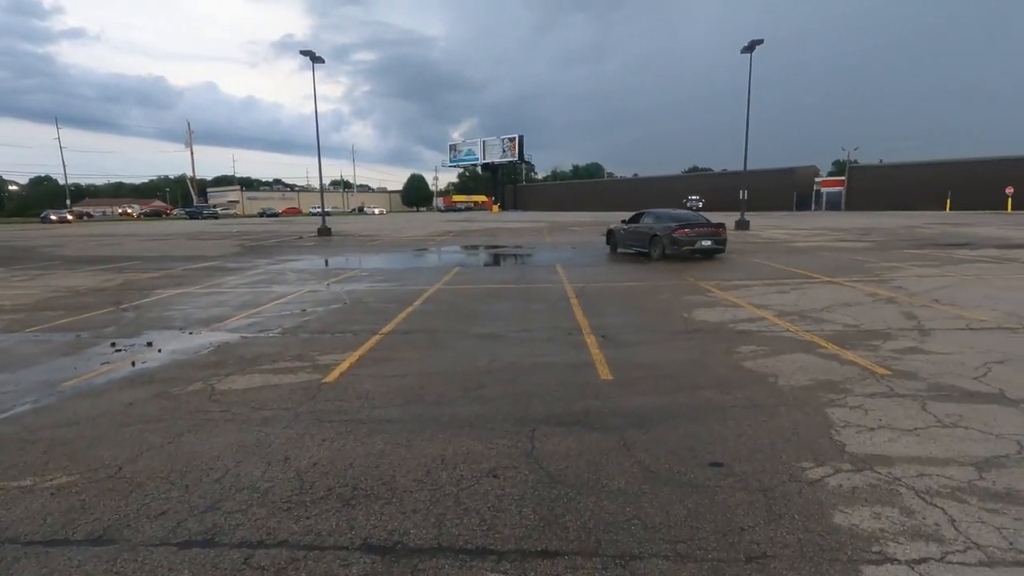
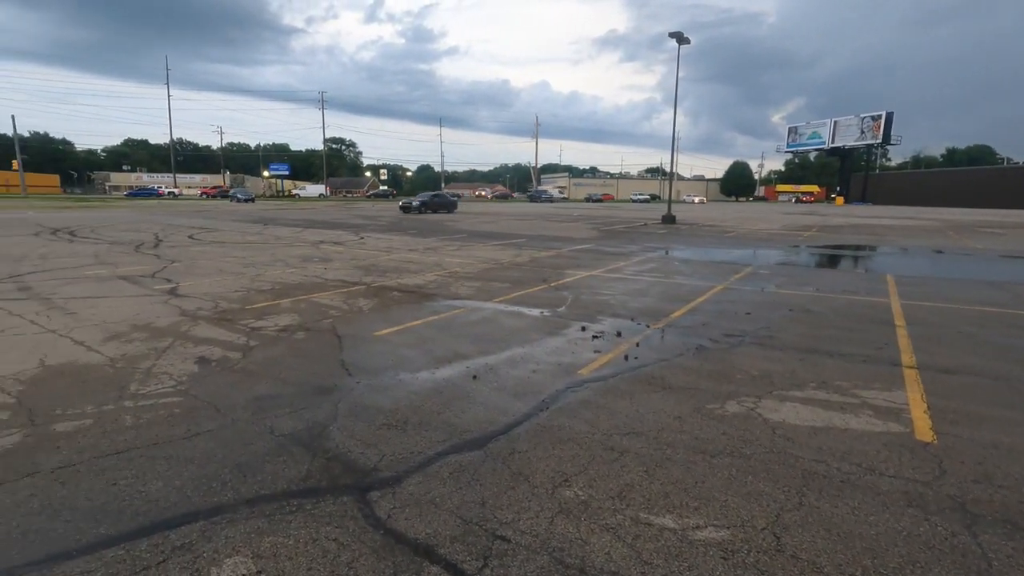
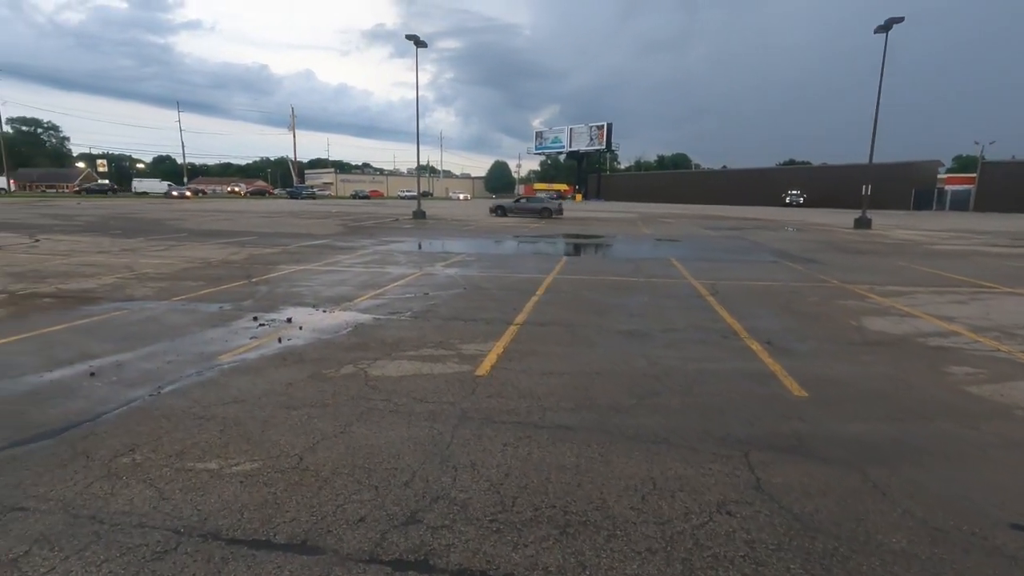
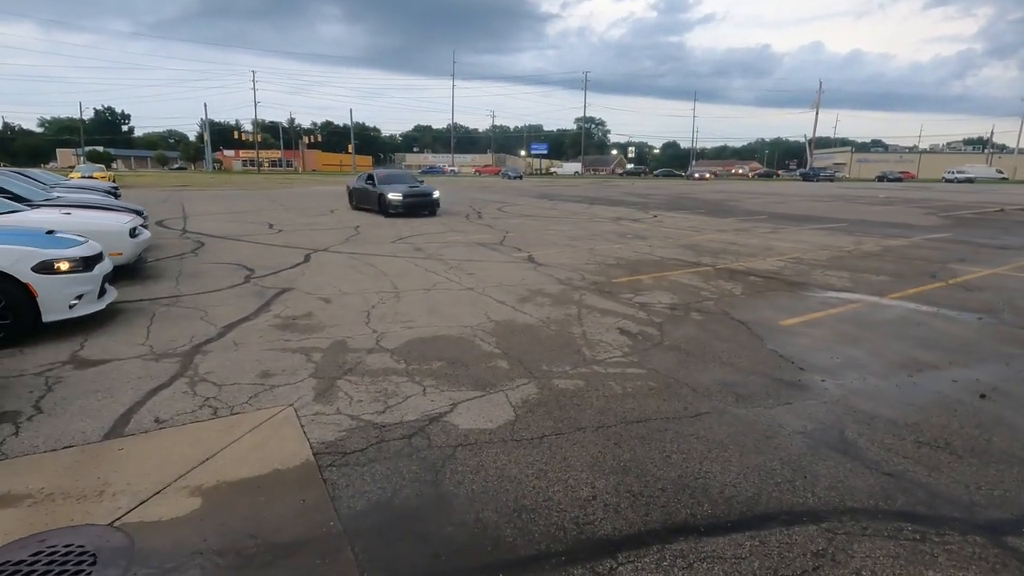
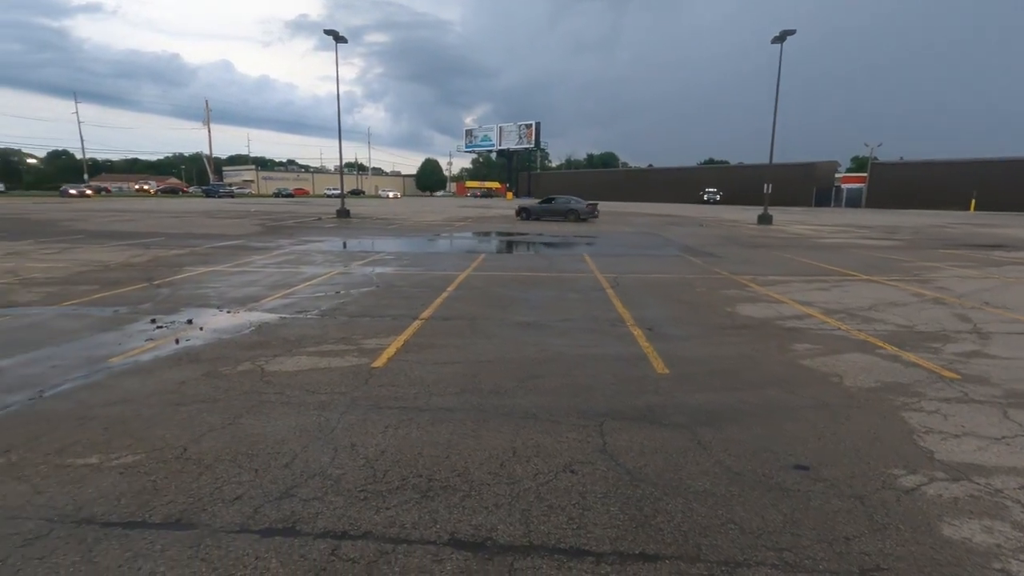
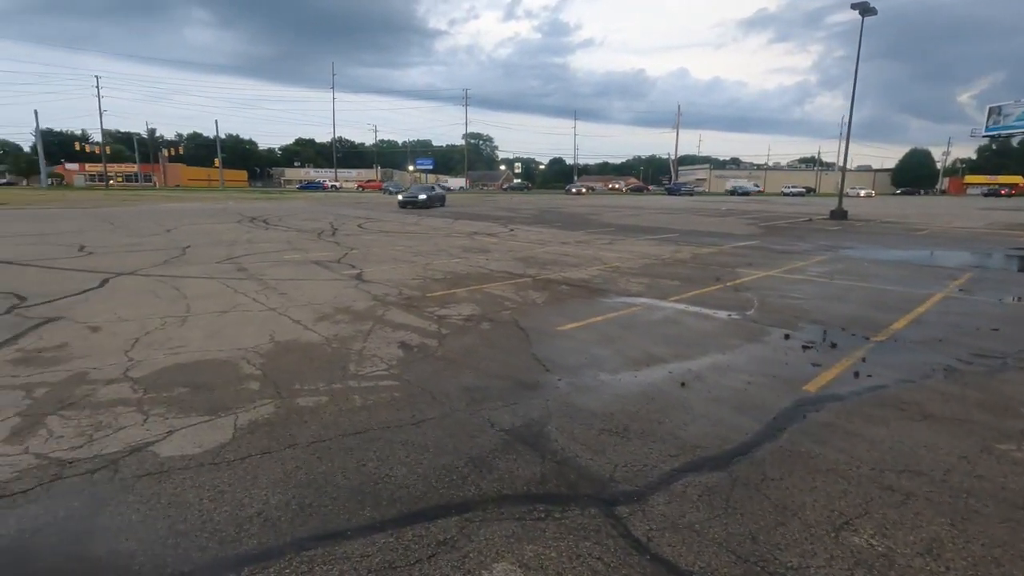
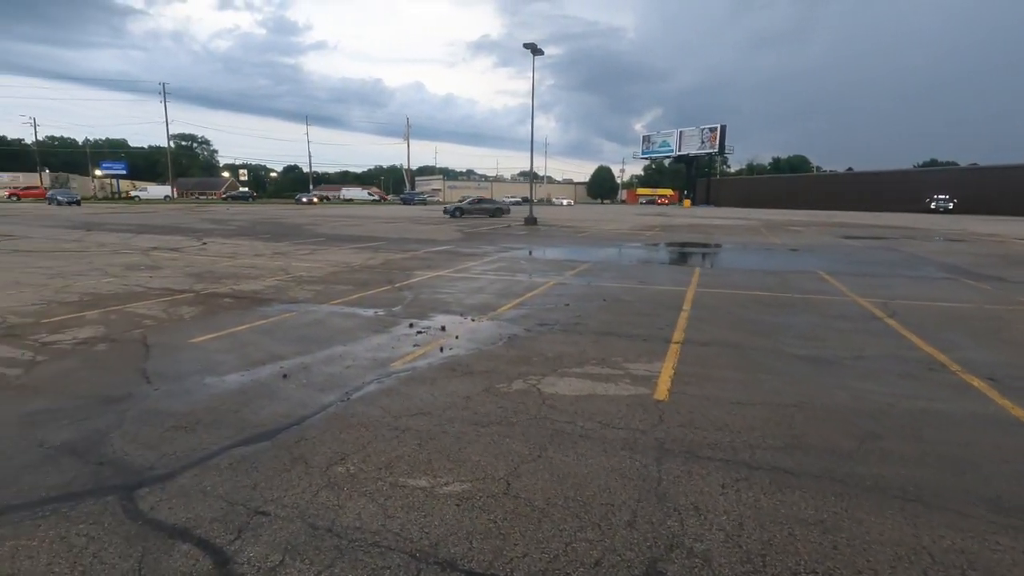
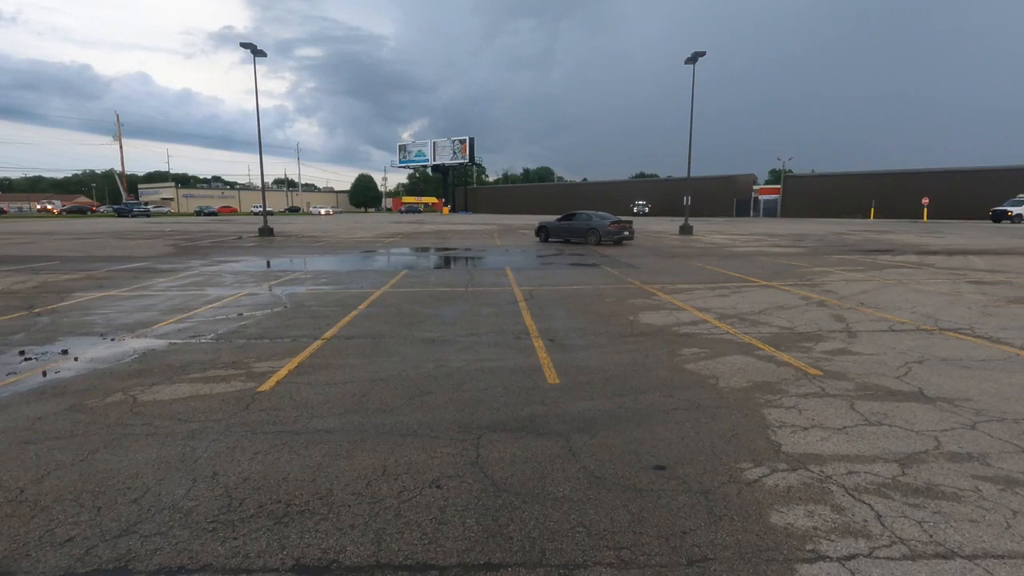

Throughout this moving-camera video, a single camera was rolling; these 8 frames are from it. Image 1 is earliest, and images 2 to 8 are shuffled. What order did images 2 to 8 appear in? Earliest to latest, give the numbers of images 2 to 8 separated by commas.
8, 5, 3, 7, 2, 6, 4
